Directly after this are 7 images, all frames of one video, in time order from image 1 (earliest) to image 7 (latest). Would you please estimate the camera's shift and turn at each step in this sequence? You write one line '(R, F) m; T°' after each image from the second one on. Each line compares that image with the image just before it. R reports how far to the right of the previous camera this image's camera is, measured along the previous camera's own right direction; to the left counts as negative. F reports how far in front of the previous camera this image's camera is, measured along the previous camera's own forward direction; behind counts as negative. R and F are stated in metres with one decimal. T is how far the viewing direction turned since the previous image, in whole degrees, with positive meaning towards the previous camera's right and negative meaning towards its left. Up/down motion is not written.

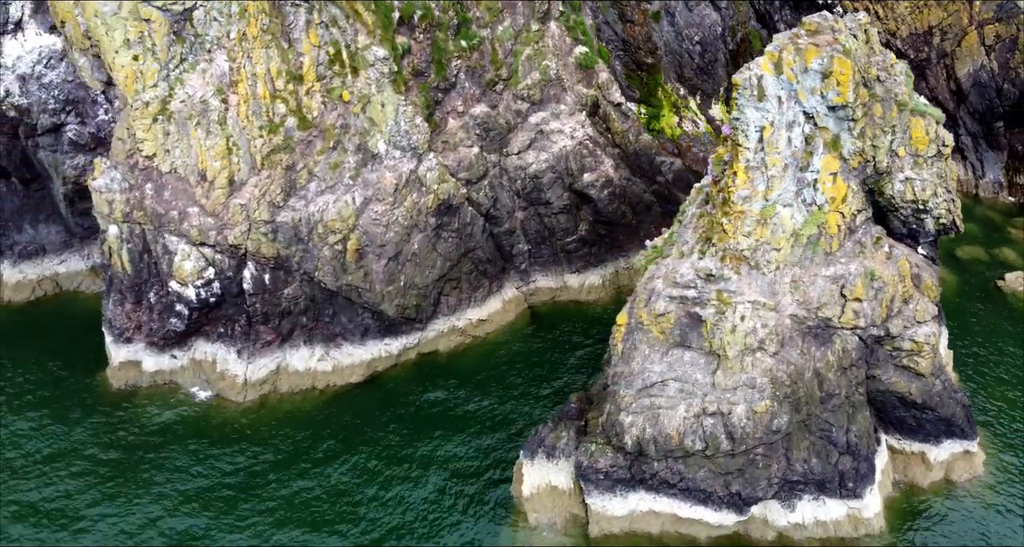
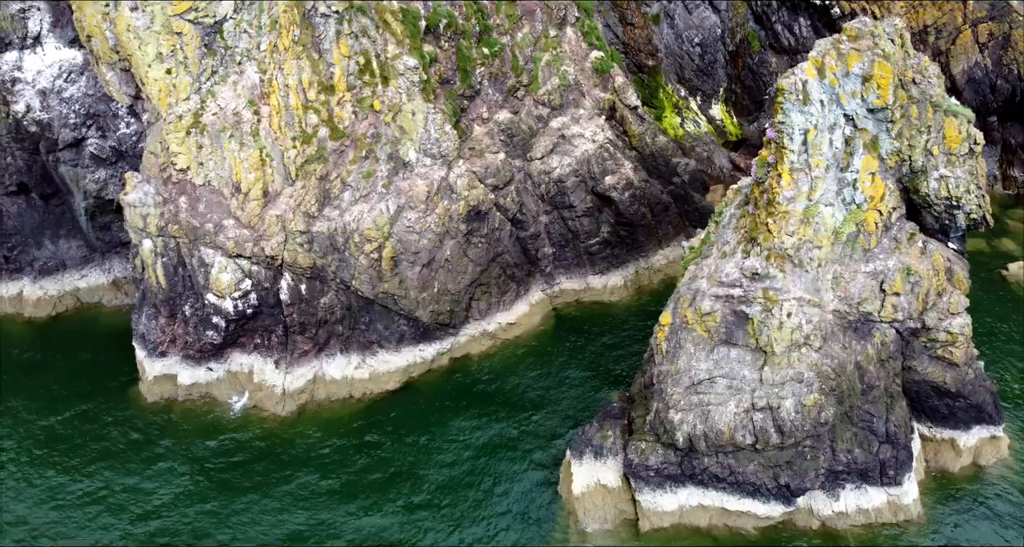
(-2.6, -0.4) m; +2°
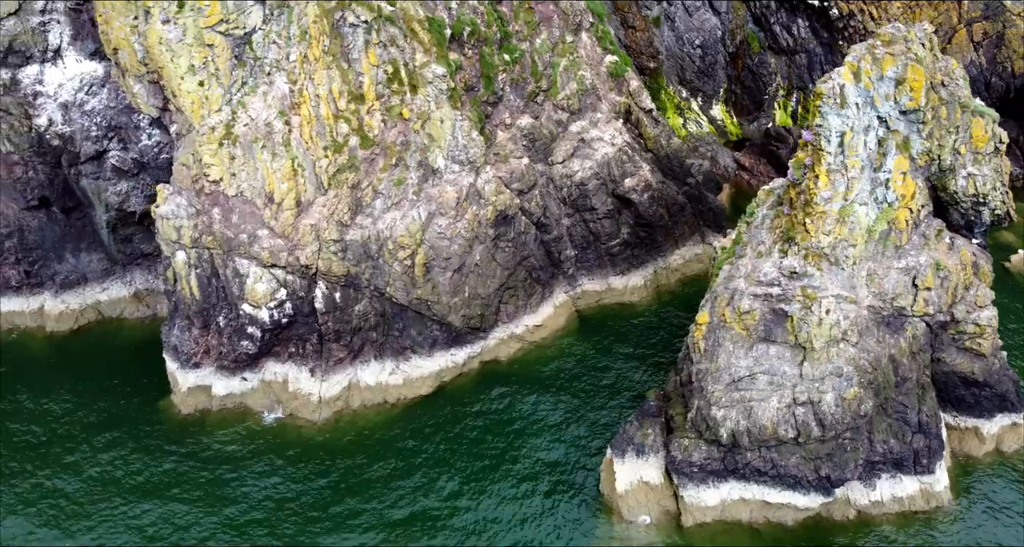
(-2.4, -0.4) m; +2°
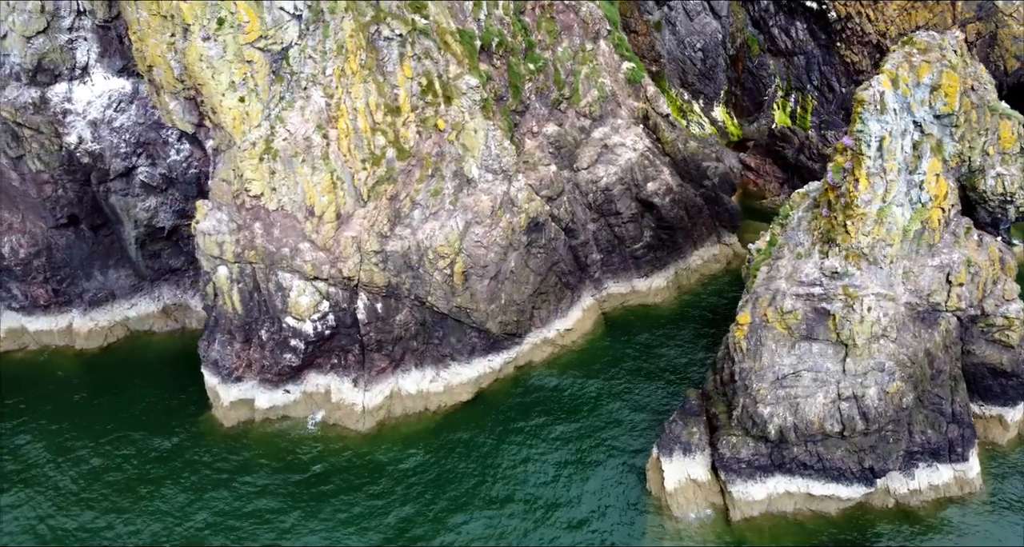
(-2.8, -0.6) m; +2°
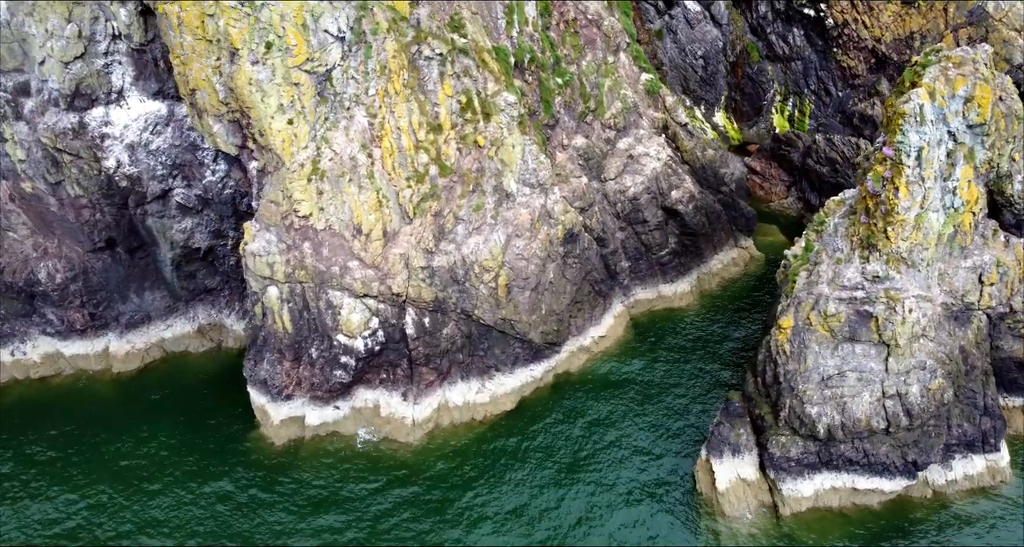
(-3.3, -0.7) m; +3°
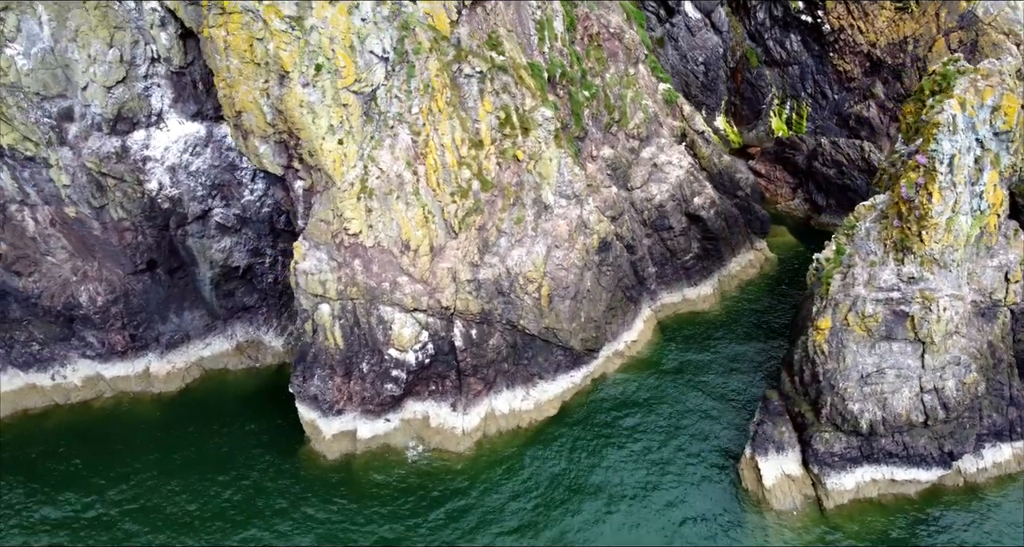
(-3.3, -0.8) m; +2°
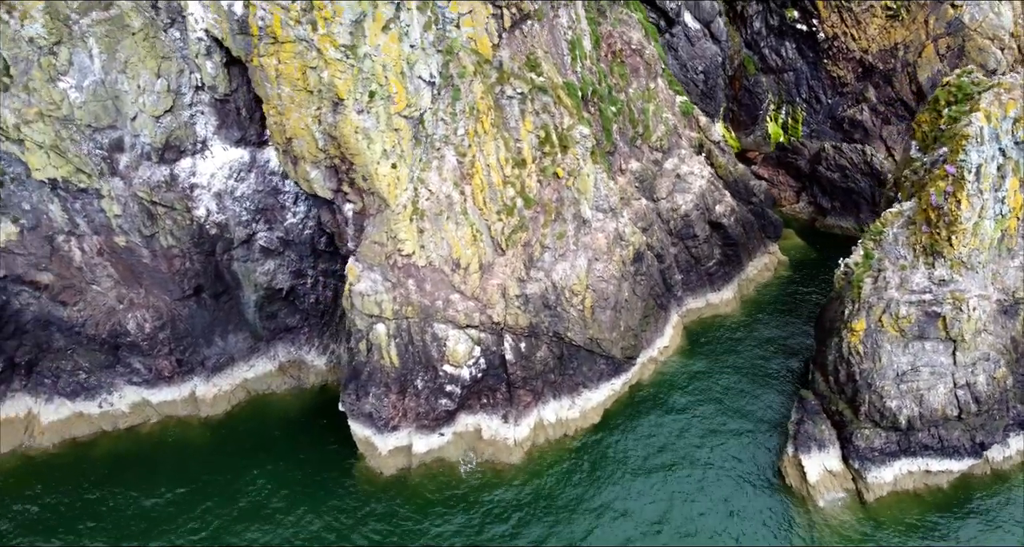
(-3.7, -1.0) m; +3°
